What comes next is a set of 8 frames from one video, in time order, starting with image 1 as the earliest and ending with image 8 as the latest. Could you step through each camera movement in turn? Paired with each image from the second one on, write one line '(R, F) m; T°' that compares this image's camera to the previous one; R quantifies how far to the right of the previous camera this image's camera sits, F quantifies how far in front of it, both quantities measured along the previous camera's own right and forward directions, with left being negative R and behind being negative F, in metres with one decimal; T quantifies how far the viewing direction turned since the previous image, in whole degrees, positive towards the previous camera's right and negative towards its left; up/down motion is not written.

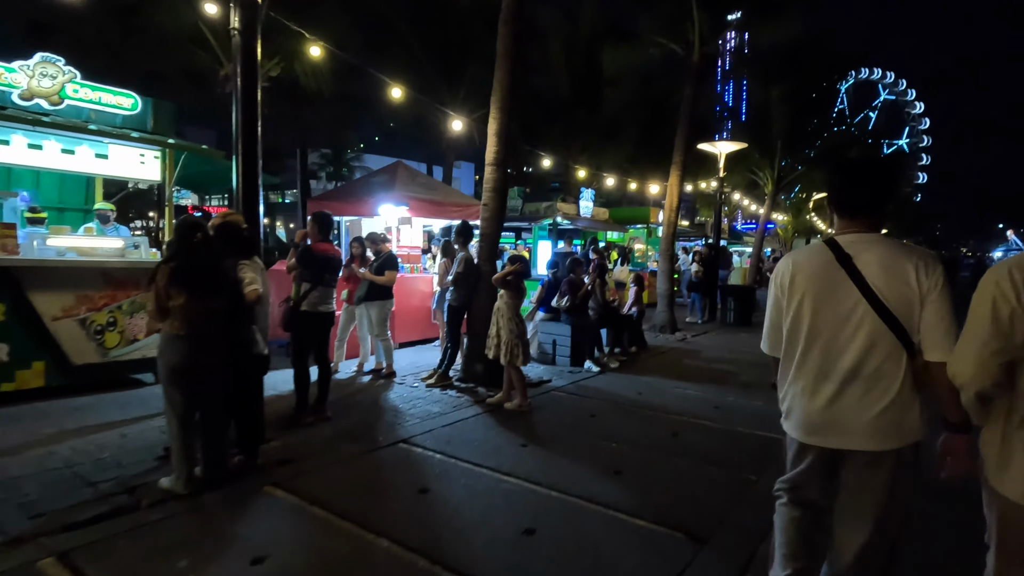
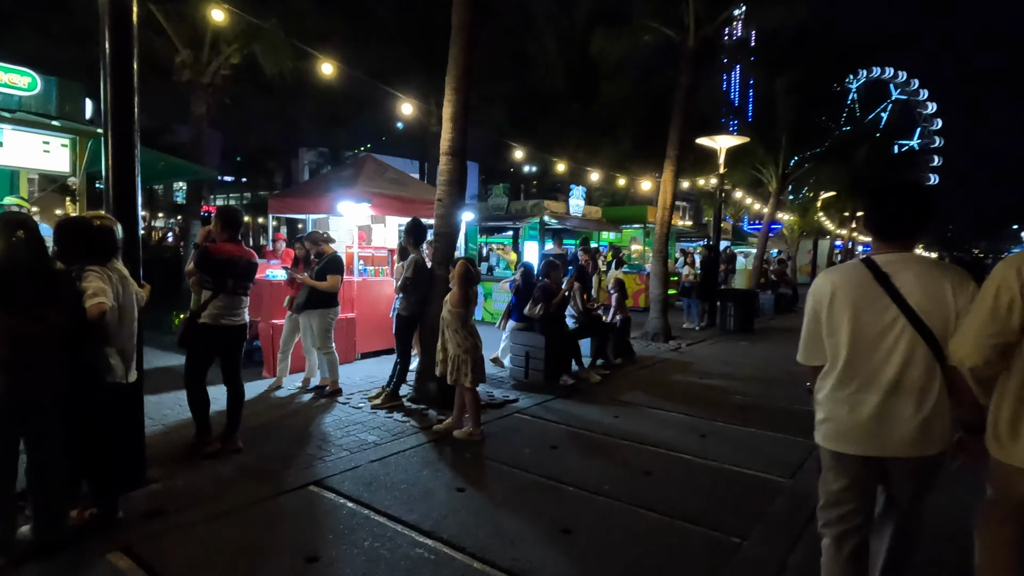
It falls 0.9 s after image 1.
(+0.6, +0.9) m; -1°
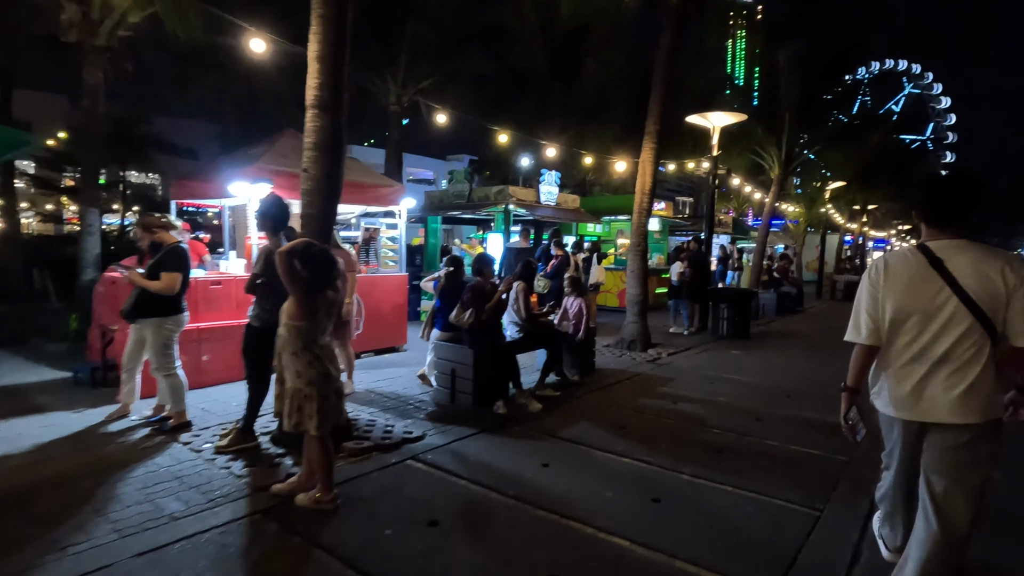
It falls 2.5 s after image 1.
(+1.0, +1.7) m; -1°
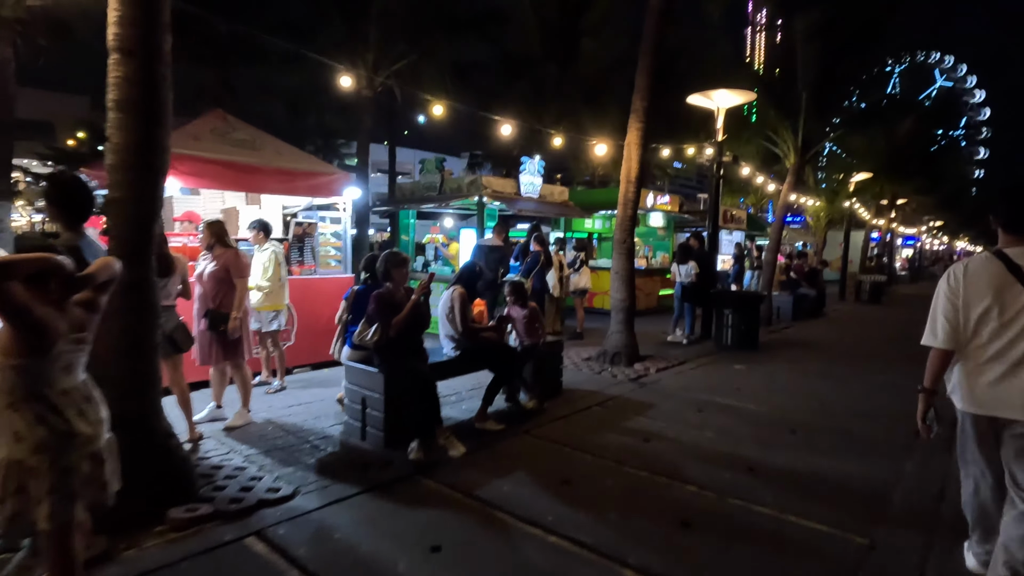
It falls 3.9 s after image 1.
(+0.9, +1.4) m; -2°
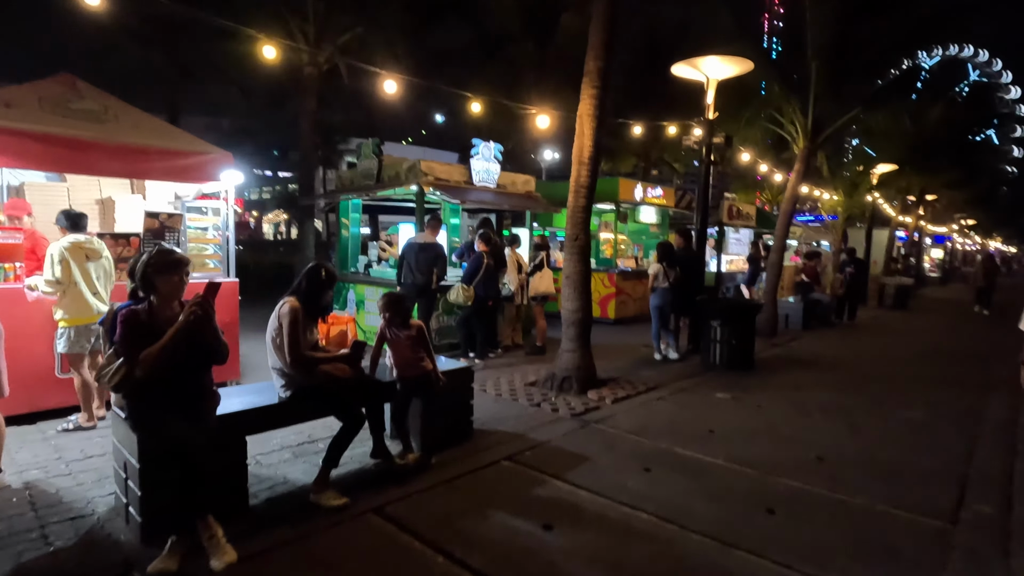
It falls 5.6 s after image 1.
(+1.2, +1.7) m; -2°
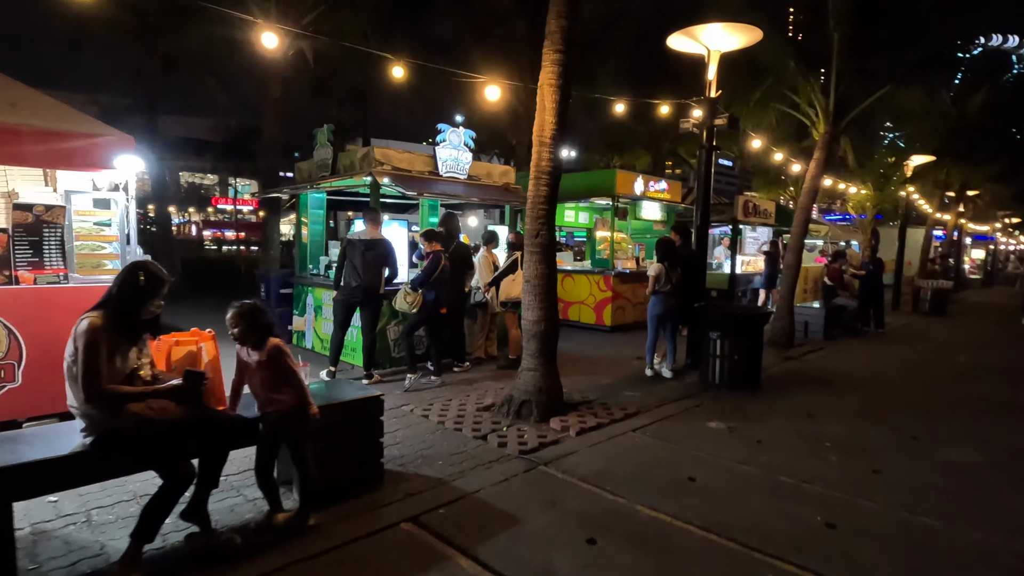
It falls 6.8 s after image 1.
(+0.8, +1.1) m; -2°
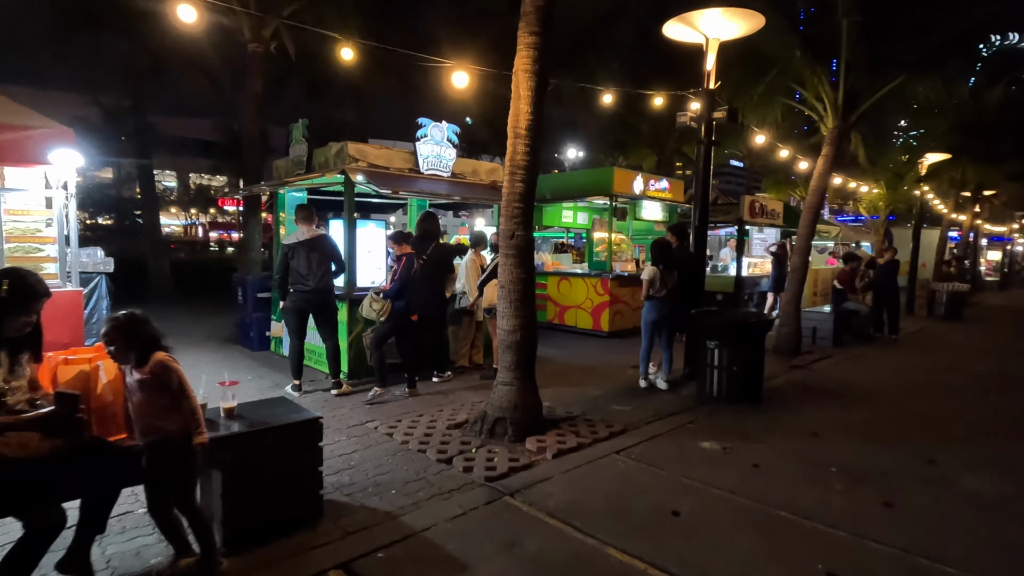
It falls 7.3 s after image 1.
(+0.4, +0.5) m; -1°
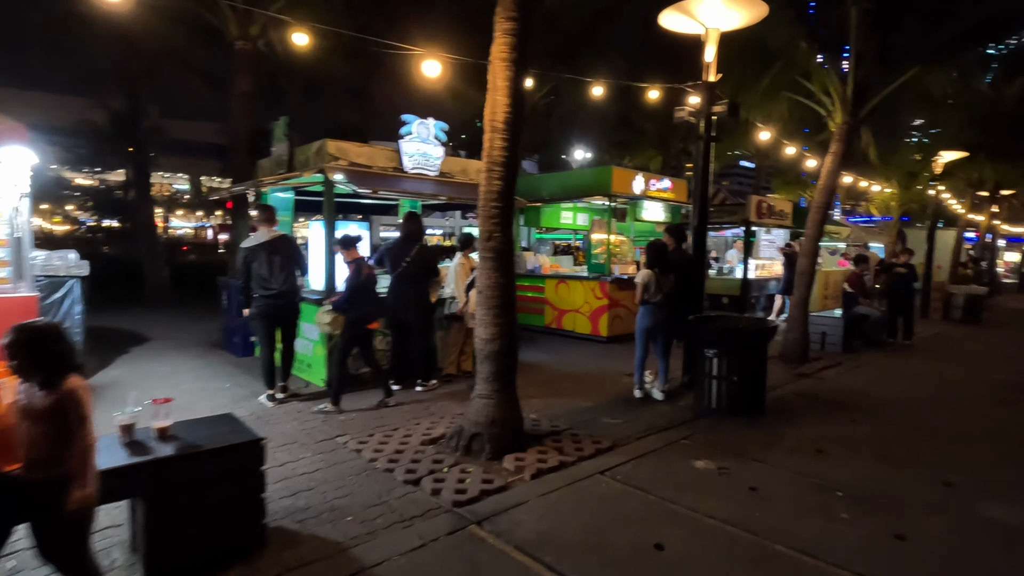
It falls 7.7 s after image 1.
(+0.3, +0.4) m; -1°
